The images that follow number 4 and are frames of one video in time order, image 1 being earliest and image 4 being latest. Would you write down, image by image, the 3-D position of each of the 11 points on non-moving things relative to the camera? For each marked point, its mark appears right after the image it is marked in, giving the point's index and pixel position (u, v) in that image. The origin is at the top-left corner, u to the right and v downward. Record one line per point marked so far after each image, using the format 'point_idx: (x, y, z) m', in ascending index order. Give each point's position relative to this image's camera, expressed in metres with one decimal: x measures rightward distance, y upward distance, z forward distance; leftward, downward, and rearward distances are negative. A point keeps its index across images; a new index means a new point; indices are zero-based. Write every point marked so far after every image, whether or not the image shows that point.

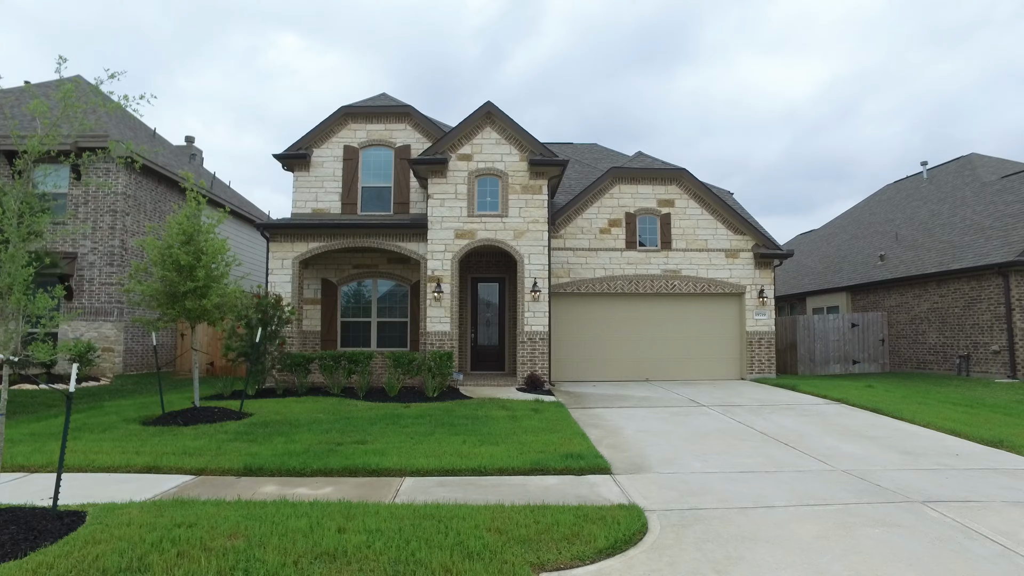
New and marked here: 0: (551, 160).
0: (+0.9, +3.0, +13.8) m
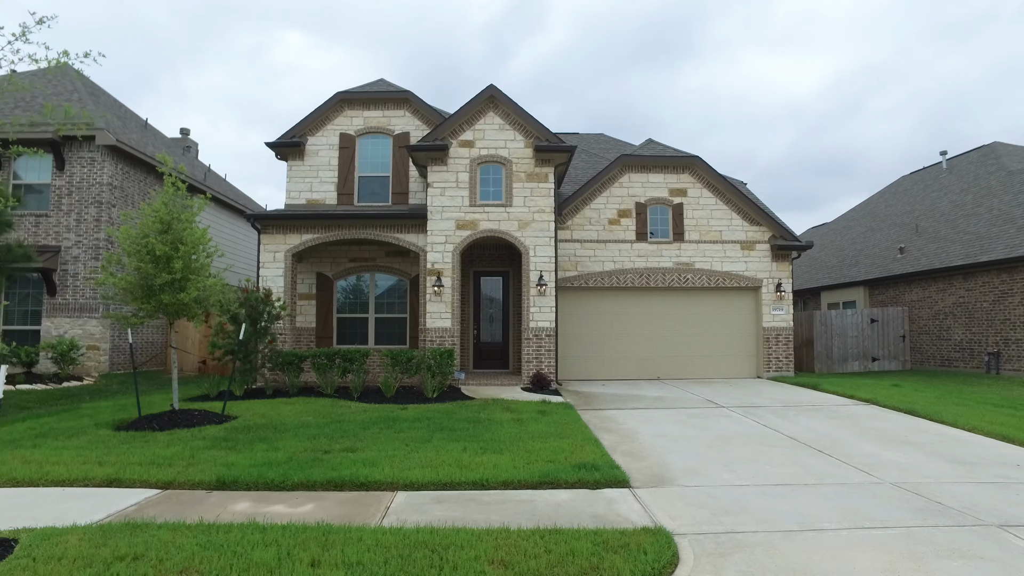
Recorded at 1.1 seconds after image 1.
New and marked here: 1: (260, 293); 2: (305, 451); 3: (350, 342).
0: (+1.0, +3.1, +13.0) m
1: (-5.0, -0.1, +11.7) m
2: (-2.4, -1.9, +7.0) m
3: (-4.1, -1.4, +14.9) m
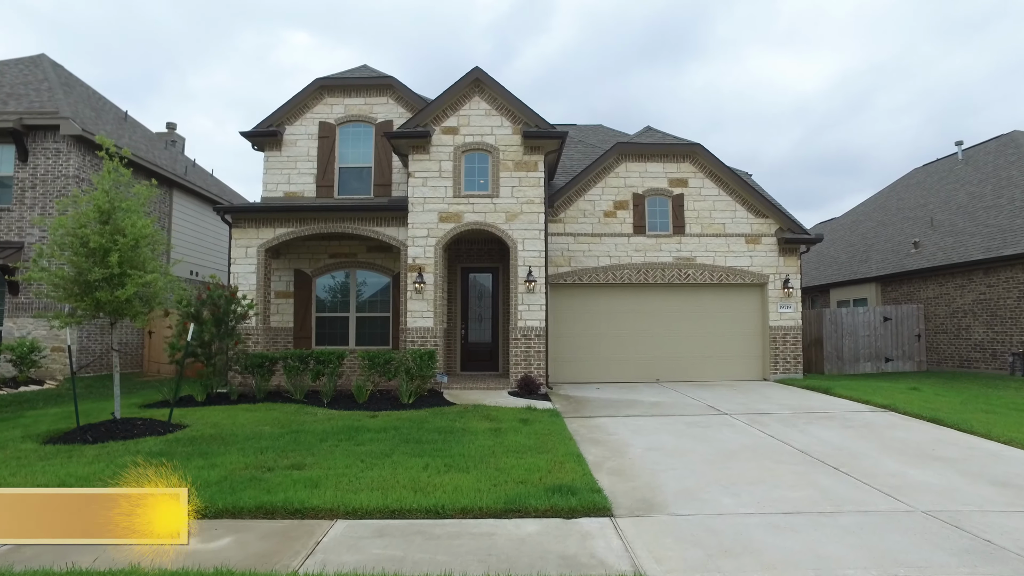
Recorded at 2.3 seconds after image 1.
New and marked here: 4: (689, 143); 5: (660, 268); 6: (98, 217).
0: (+0.7, +3.2, +12.1) m
1: (-5.3, 0.0, +10.8) m
2: (-2.7, -1.8, +6.1) m
3: (-4.3, -1.3, +14.0) m
4: (+4.2, +3.4, +14.0) m
5: (+3.5, +0.5, +13.9) m
6: (-5.3, +0.9, +7.5) m
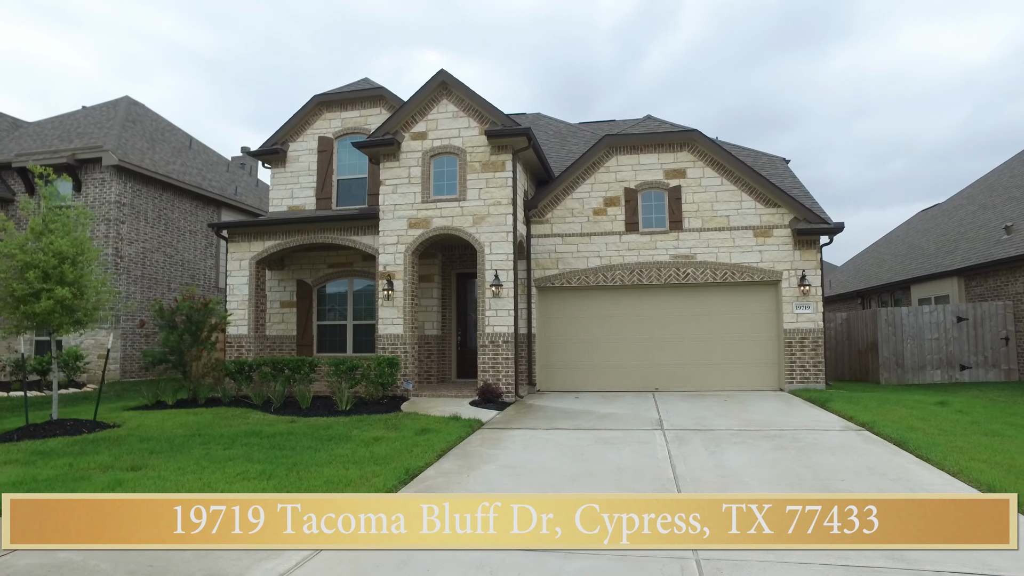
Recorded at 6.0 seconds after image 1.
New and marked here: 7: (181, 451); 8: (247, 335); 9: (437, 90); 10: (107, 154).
0: (0.0, +3.1, +11.6) m
1: (-6.0, -0.2, +11.5) m
2: (-4.5, -2.0, +6.4) m
3: (-4.5, -1.5, +14.4) m
4: (+3.7, +3.4, +12.8) m
5: (+3.1, +0.4, +12.8) m
6: (-6.8, +0.7, +8.3) m
7: (-3.9, -2.0, +7.1) m
8: (-5.8, -1.0, +13.1) m
9: (-1.6, +4.1, +12.3) m
10: (-10.4, +3.4, +15.2) m
